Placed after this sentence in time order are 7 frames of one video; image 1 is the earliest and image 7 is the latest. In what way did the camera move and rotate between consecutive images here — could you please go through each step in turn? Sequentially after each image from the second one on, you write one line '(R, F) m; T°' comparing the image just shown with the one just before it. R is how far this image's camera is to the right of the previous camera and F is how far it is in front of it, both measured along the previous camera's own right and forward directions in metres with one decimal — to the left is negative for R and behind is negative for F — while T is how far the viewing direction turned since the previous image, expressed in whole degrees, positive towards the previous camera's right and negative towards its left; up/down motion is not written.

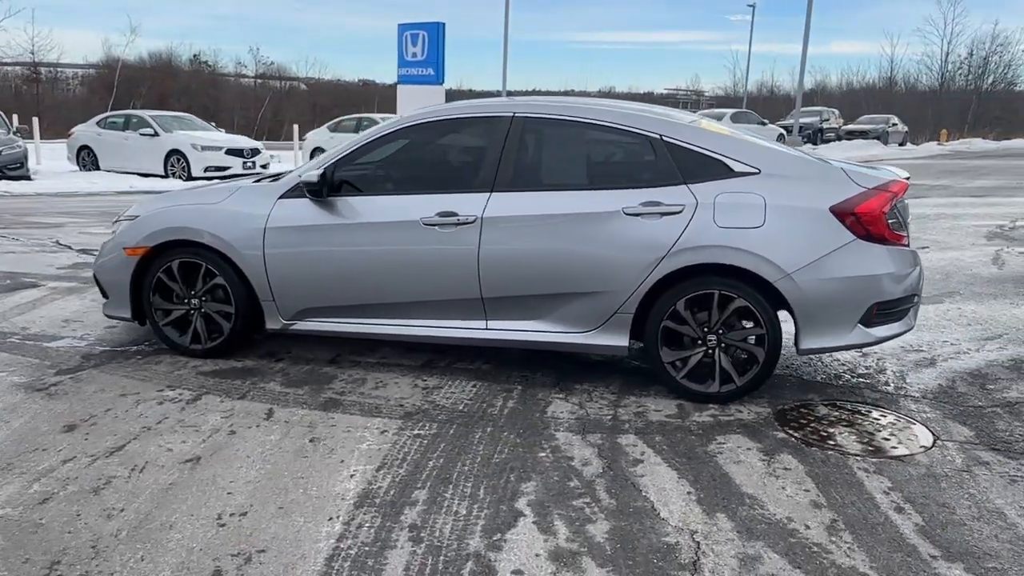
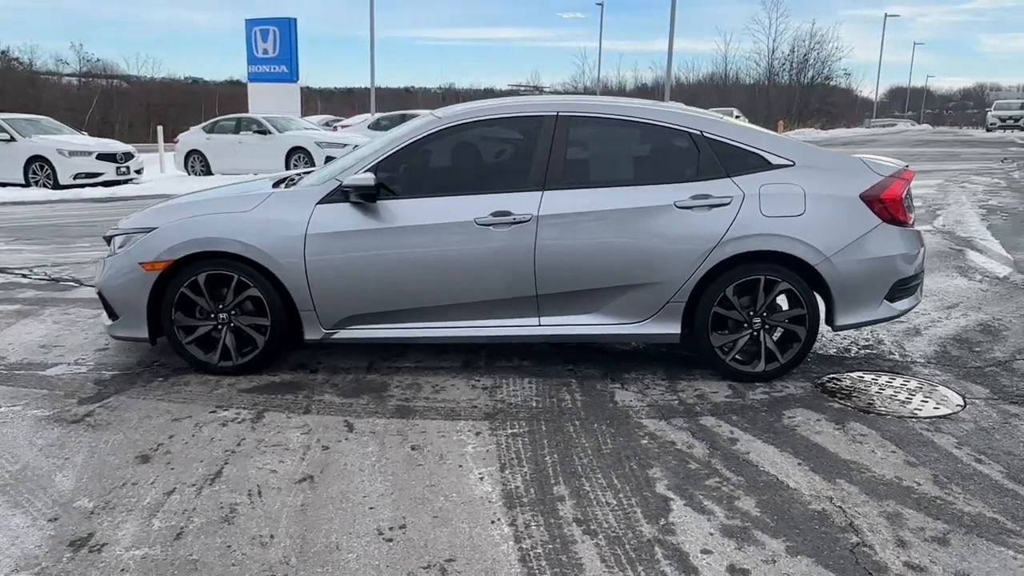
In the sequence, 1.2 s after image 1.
(-1.1, 0.0) m; +11°
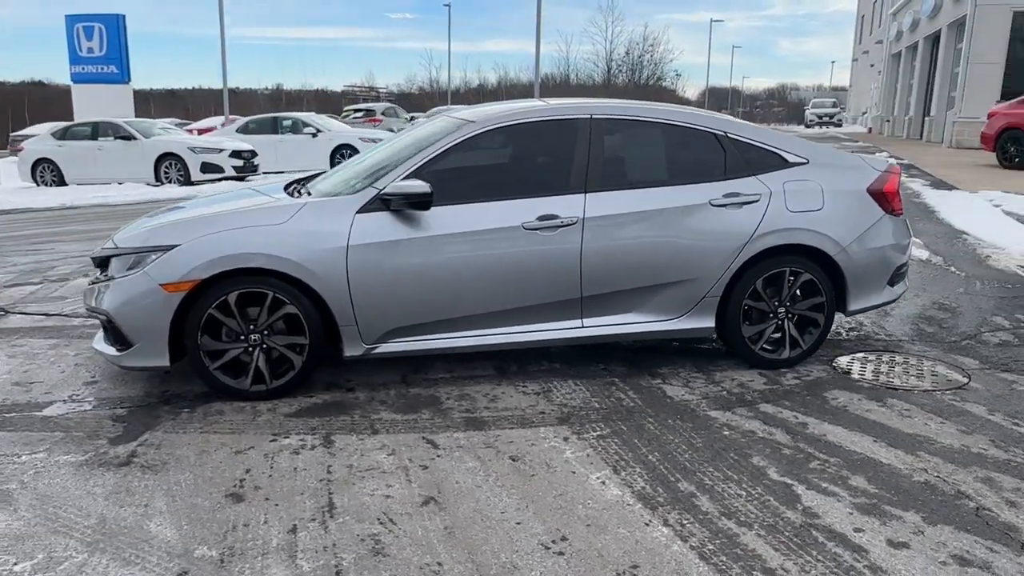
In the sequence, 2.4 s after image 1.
(-1.1, +0.1) m; +11°
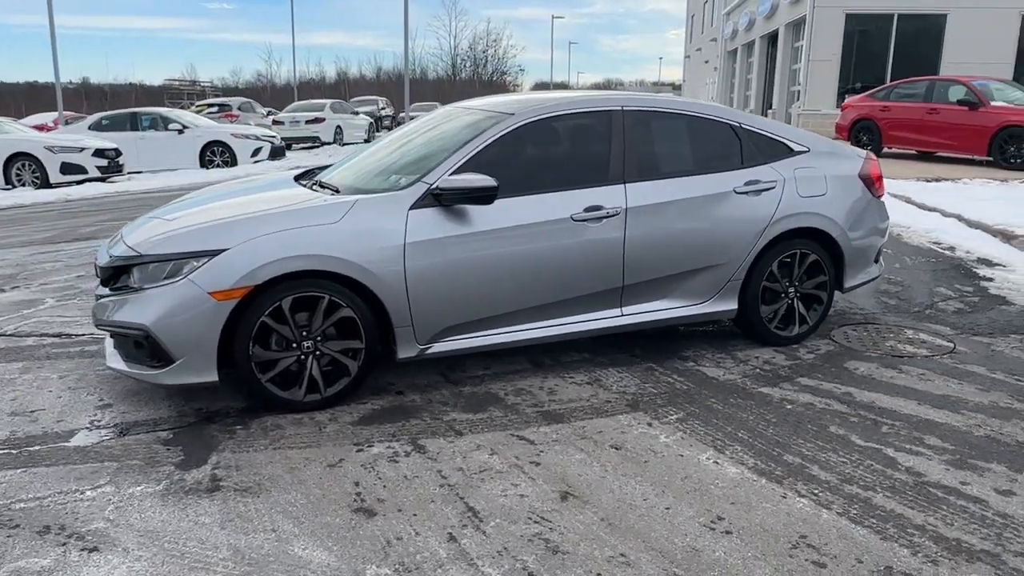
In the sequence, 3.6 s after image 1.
(-1.1, +0.1) m; +11°
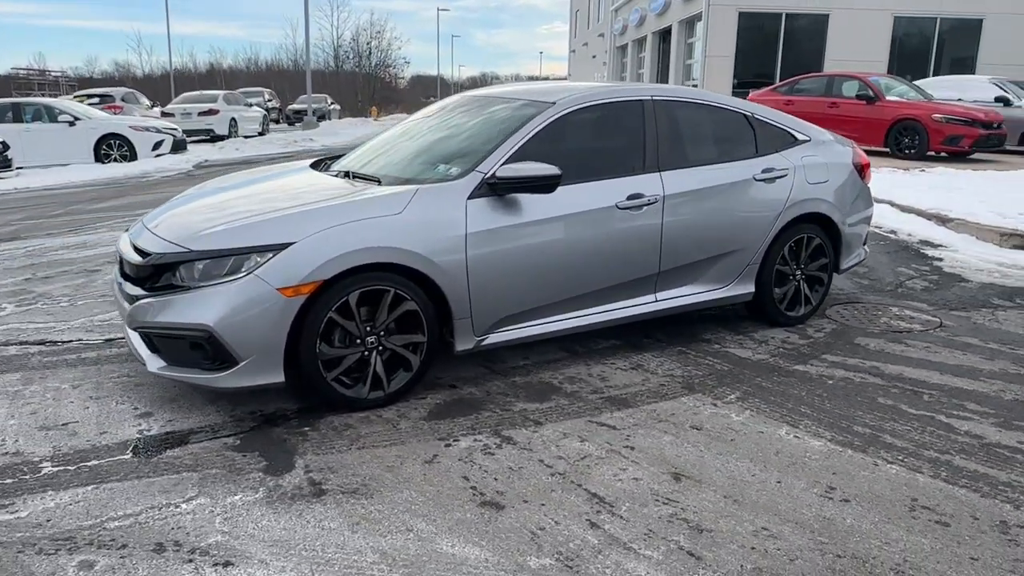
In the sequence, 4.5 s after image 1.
(-0.9, +0.1) m; +8°
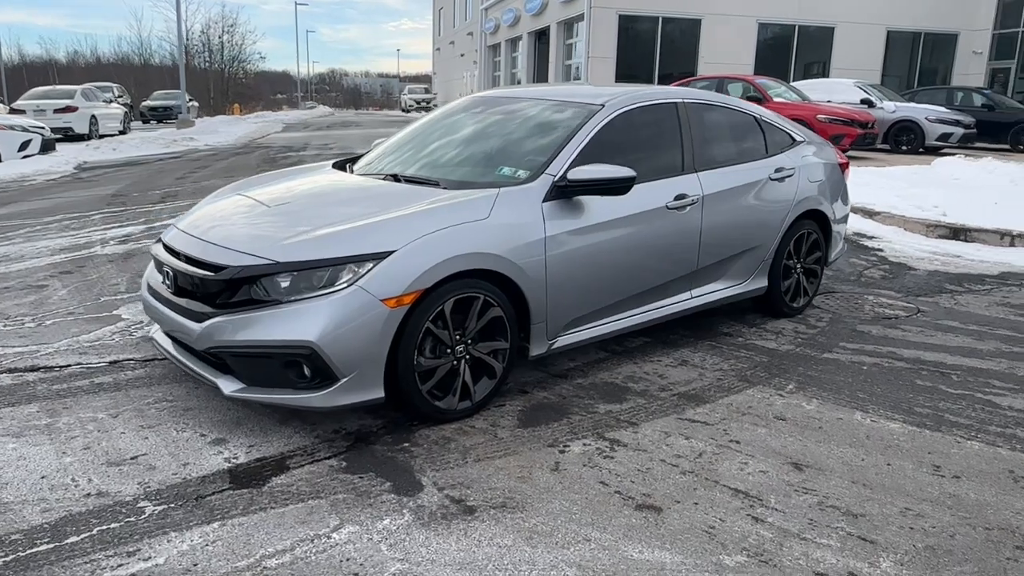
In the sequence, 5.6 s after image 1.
(-1.1, +0.1) m; +10°
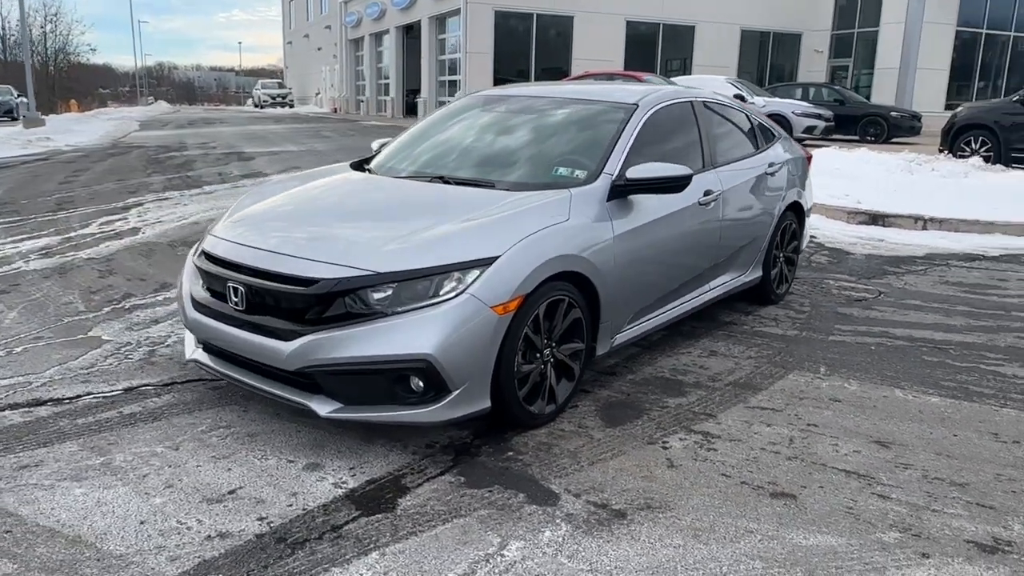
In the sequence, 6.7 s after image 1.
(-1.1, +0.1) m; +10°
